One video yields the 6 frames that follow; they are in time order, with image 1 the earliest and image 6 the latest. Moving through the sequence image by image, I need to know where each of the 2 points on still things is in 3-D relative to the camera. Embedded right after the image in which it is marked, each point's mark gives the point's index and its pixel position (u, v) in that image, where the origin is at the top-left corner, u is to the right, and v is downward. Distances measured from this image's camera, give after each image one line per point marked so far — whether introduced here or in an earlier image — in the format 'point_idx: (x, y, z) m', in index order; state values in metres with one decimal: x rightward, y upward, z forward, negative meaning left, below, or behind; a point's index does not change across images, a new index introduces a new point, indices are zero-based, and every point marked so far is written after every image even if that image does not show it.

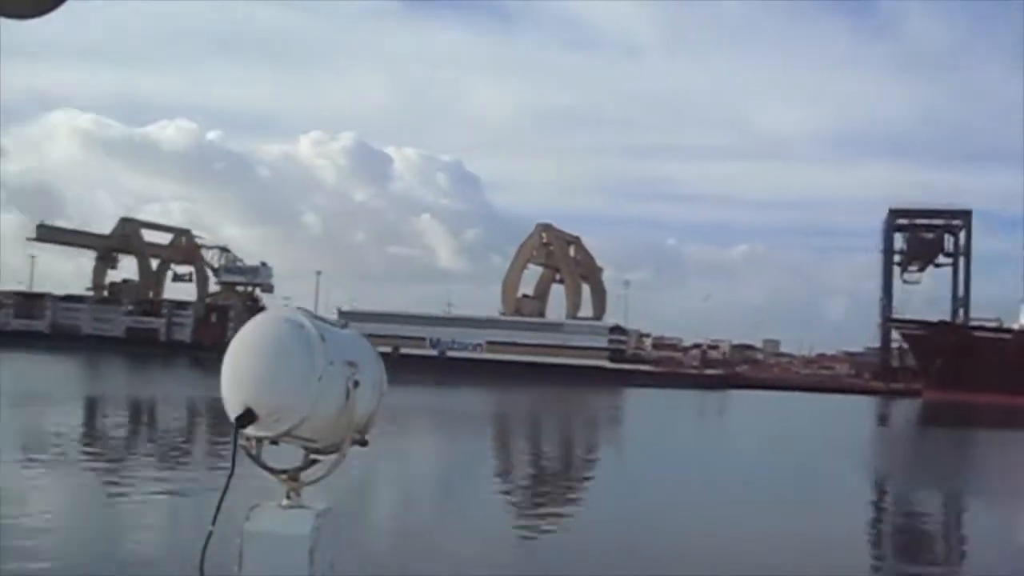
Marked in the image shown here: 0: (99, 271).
0: (-5.9, +0.3, +17.1) m
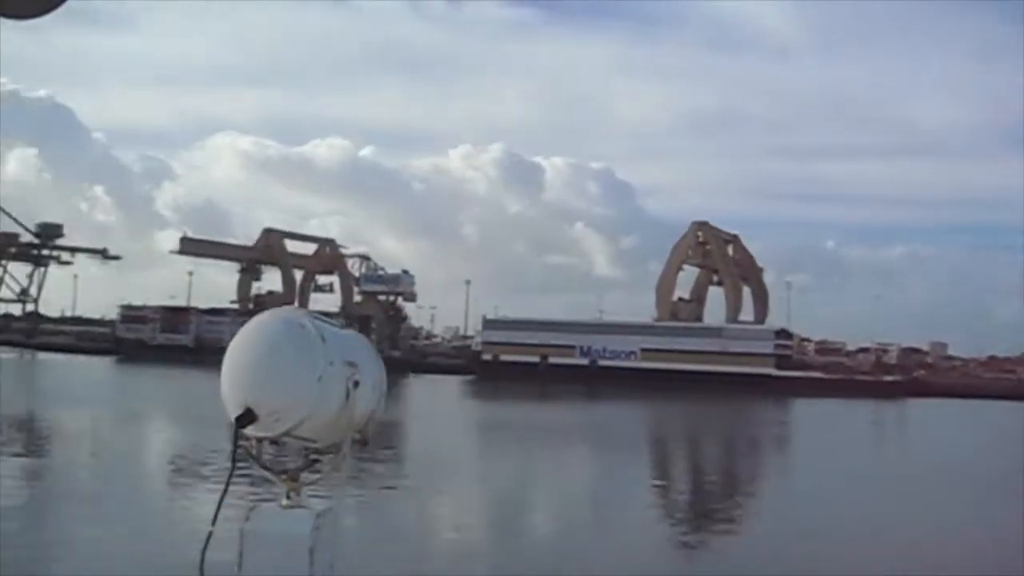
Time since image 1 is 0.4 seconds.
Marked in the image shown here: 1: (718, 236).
0: (-3.8, +0.1, +16.9) m
1: (+3.0, +0.8, +17.4) m
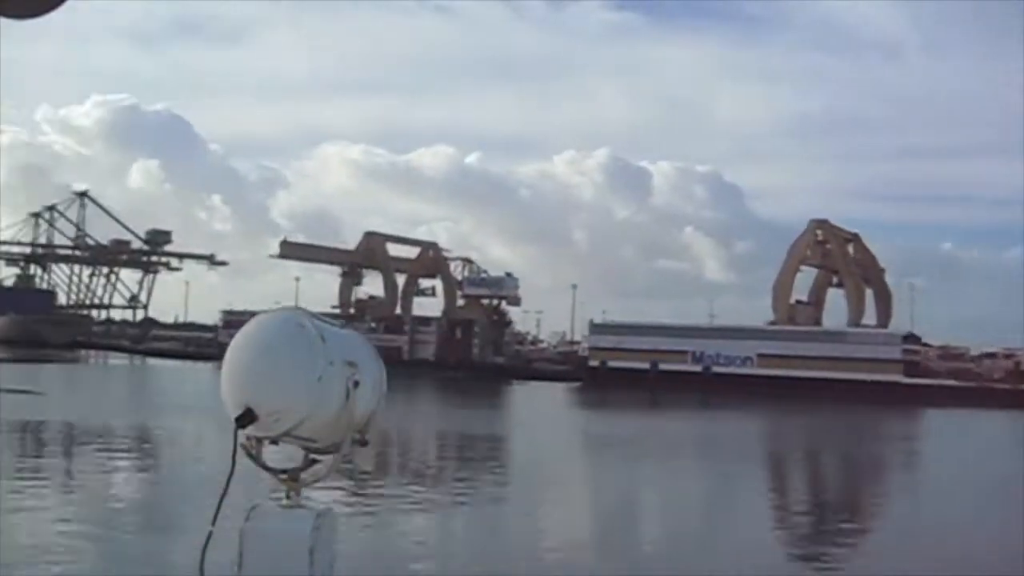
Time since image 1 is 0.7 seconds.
0: (-2.3, 0.0, +16.7) m
1: (+4.5, +0.7, +16.6) m
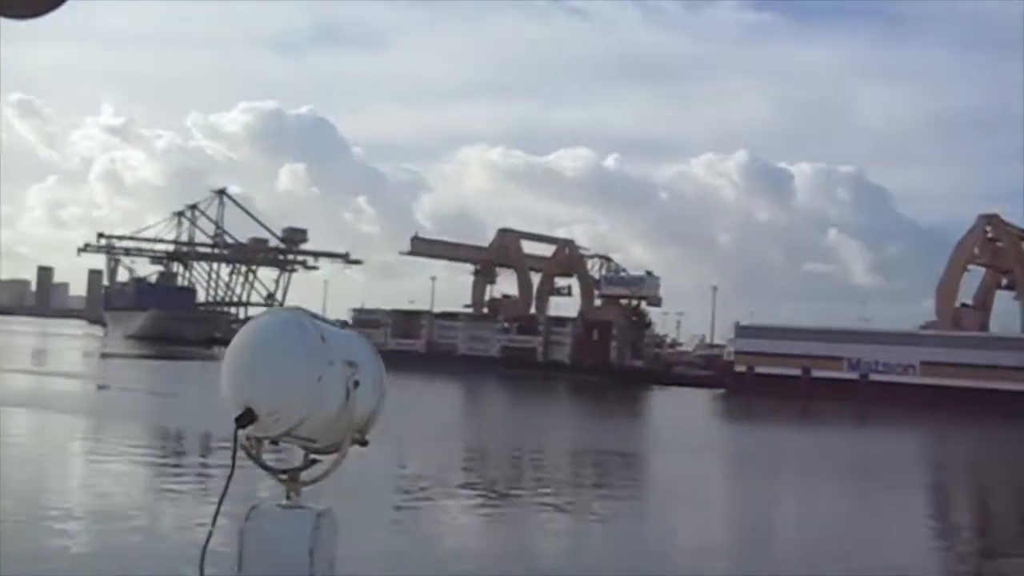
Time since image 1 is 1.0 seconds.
0: (-0.4, 0.0, +16.3) m
1: (+6.3, +0.7, +15.4) m
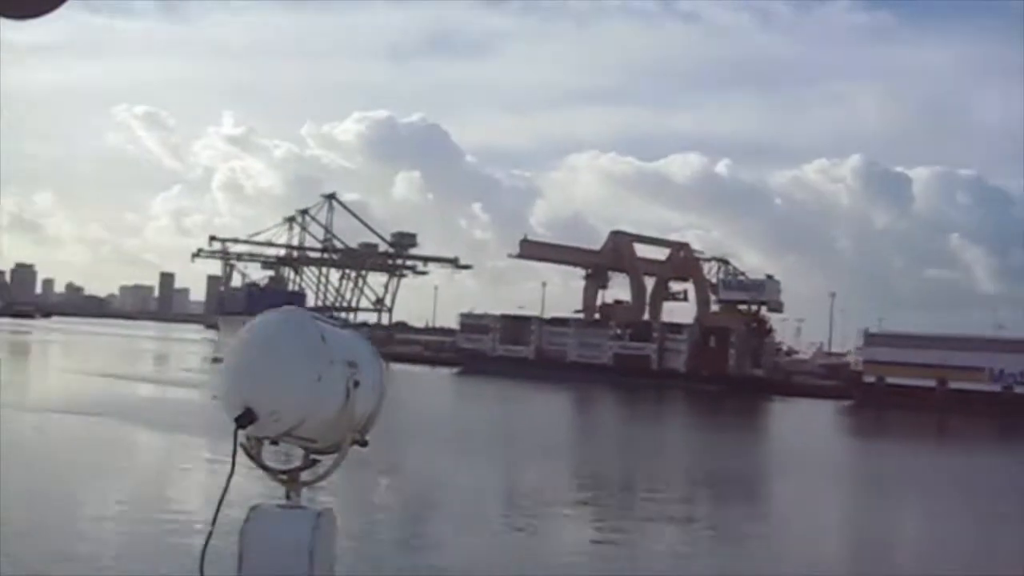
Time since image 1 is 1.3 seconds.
0: (+1.0, 0.0, +15.8) m
1: (+7.6, +0.6, +14.3) m
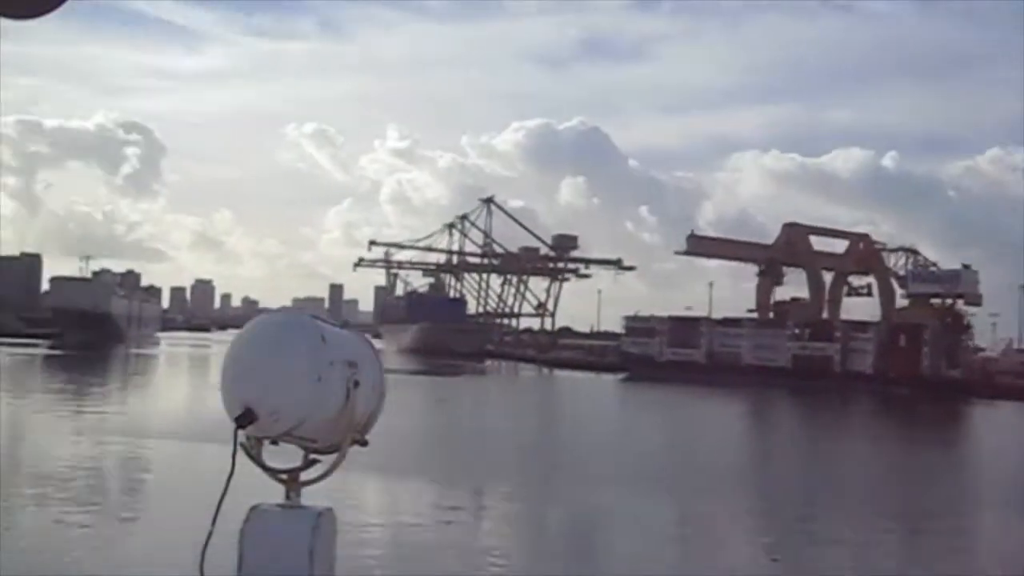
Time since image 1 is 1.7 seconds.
0: (+3.1, 0.0, +14.9) m
1: (+9.4, +0.8, +12.5) m
